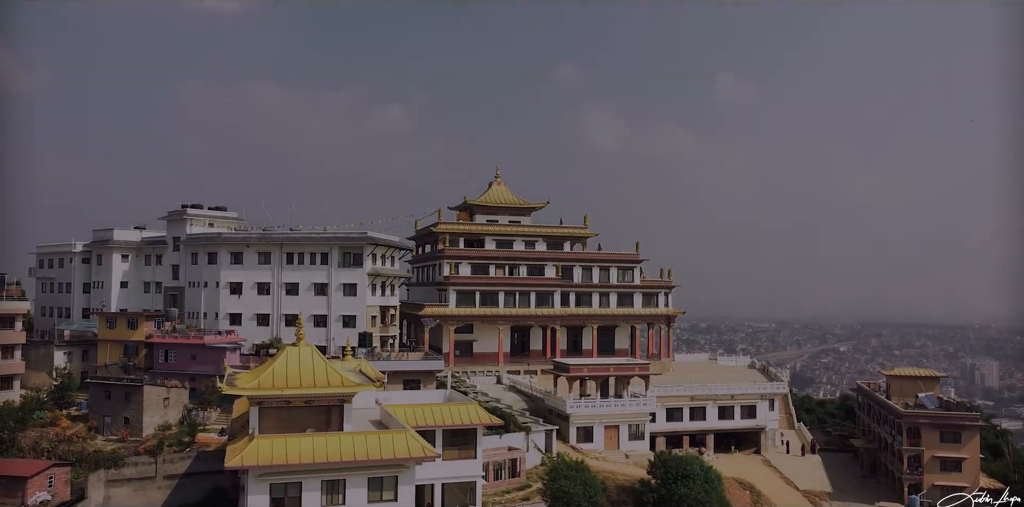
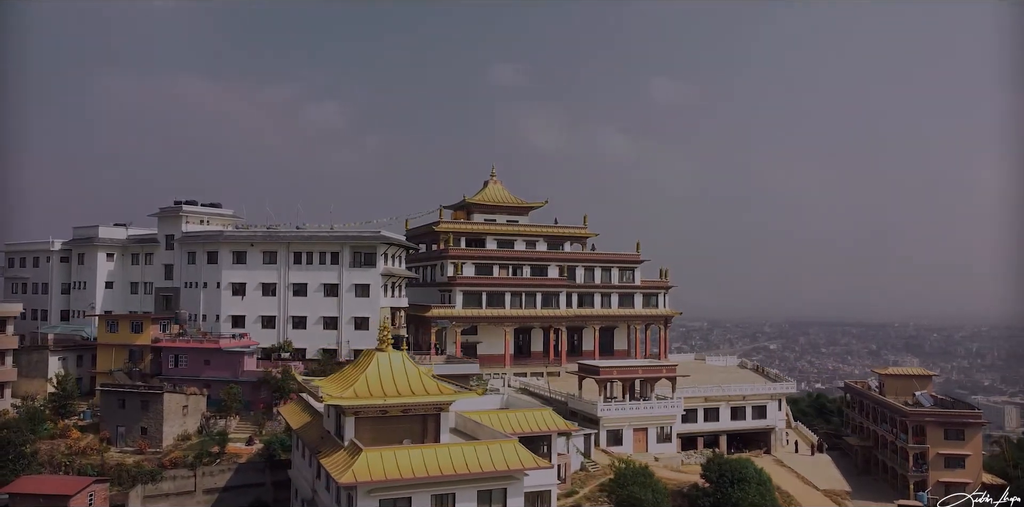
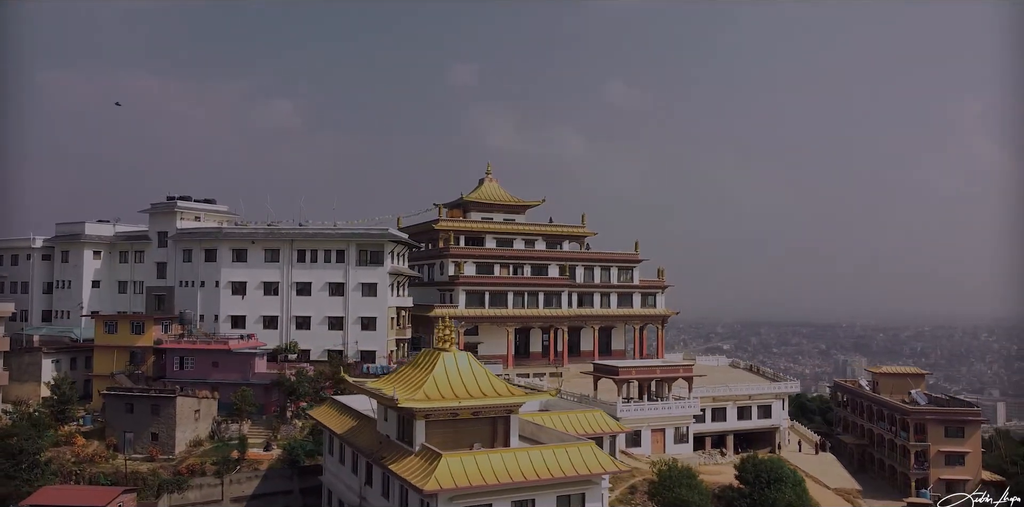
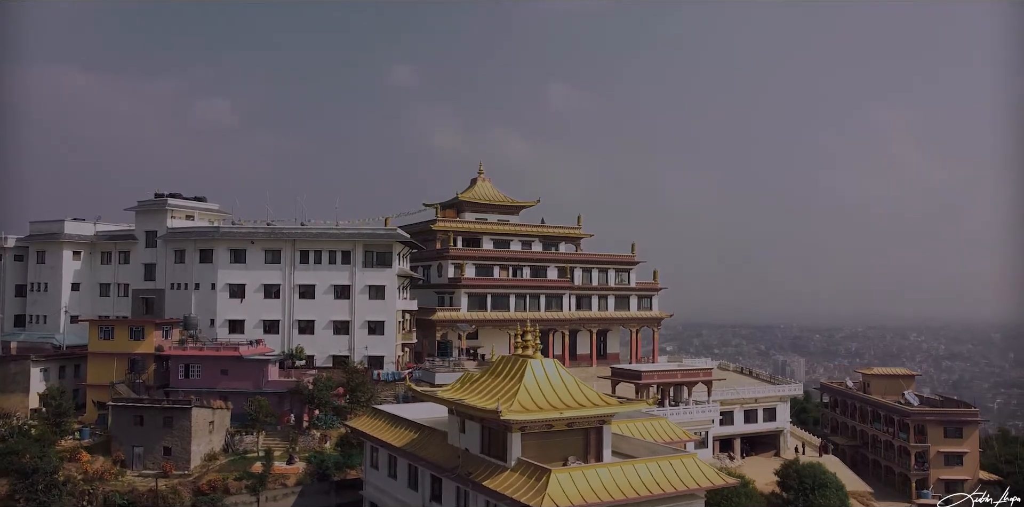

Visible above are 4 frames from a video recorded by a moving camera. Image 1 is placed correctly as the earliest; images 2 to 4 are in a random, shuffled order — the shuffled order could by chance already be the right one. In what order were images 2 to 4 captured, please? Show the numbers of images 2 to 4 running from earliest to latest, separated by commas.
2, 3, 4
